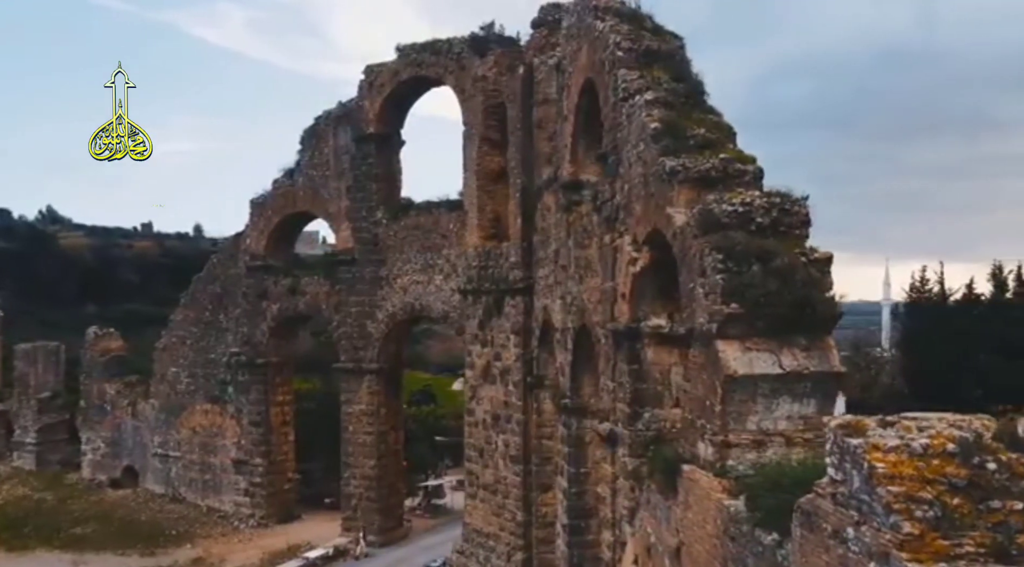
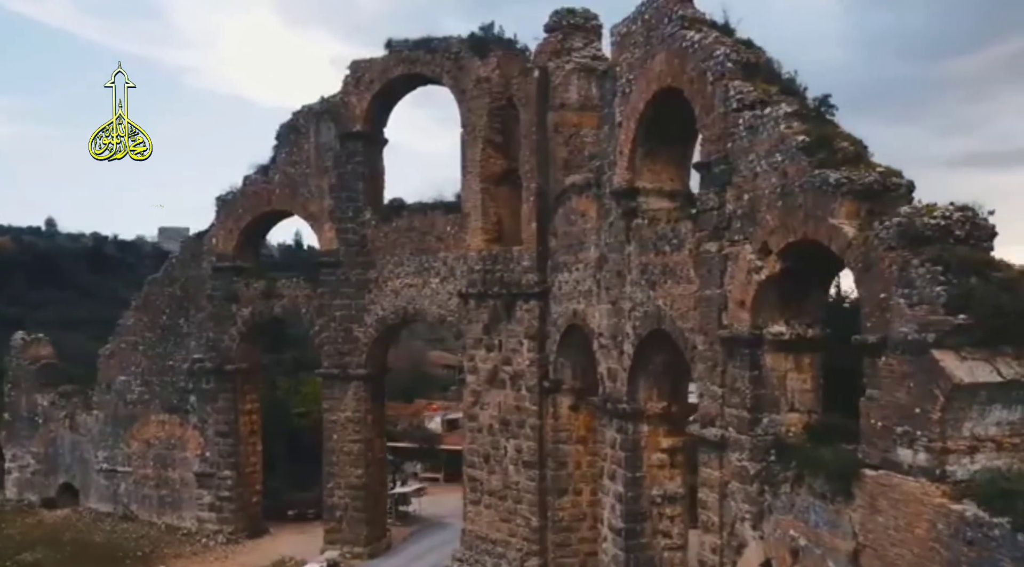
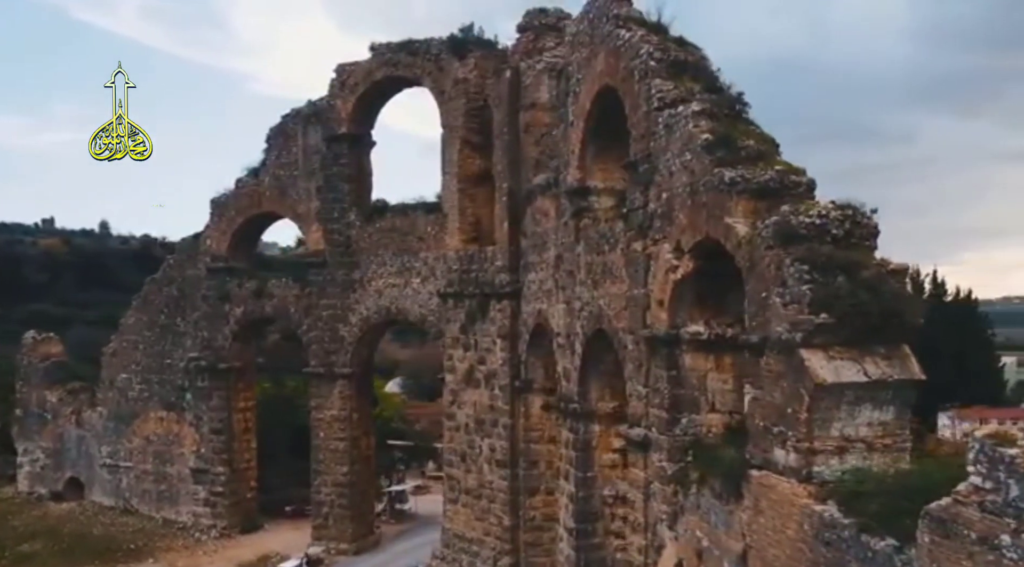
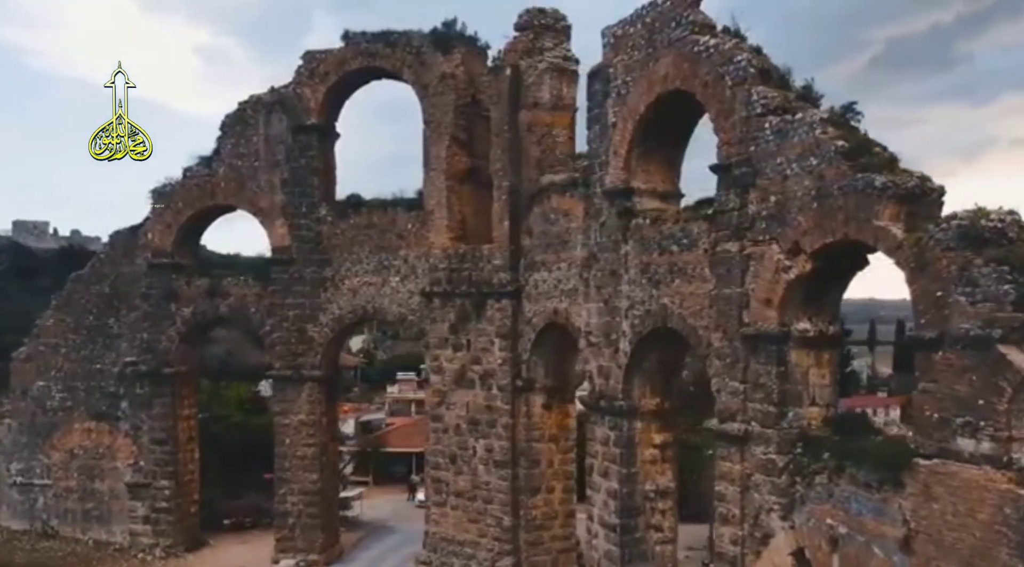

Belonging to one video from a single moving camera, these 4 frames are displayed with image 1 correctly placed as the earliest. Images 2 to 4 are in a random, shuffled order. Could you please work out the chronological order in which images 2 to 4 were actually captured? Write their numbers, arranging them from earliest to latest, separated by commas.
3, 2, 4
